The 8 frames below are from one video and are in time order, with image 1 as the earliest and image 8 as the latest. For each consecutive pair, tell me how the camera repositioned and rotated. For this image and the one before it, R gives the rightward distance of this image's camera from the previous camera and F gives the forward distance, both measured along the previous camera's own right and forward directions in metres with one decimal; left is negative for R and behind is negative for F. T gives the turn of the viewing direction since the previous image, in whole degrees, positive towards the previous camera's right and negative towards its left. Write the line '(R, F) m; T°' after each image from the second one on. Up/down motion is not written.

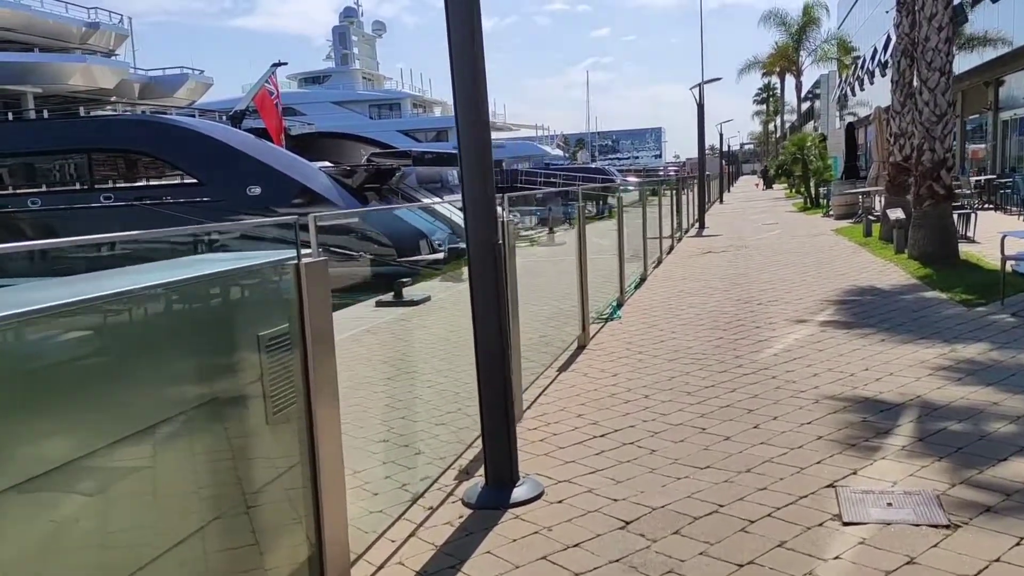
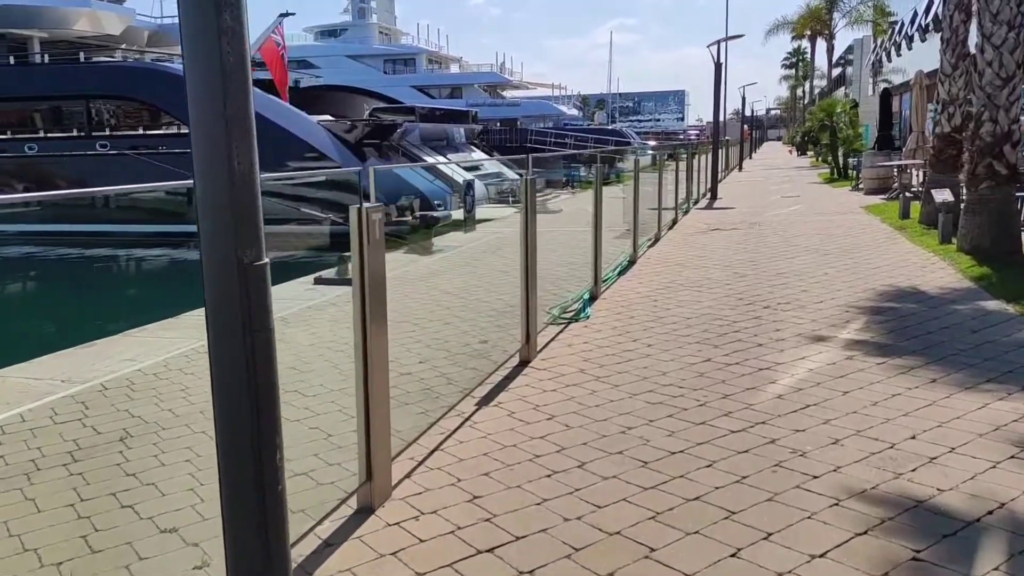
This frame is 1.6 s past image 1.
(+0.5, +1.6) m; -1°
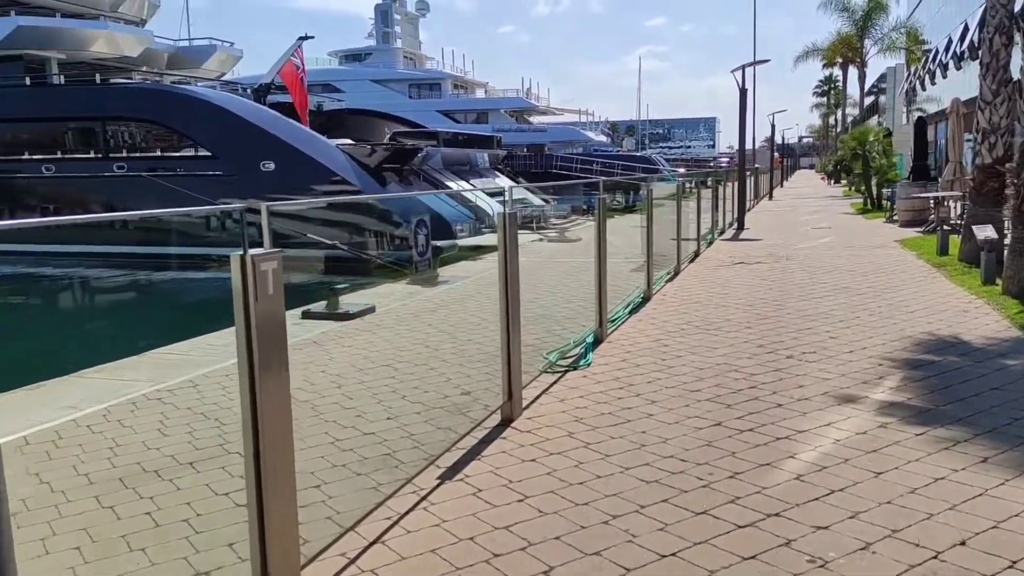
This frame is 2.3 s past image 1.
(+0.2, +0.6) m; -2°
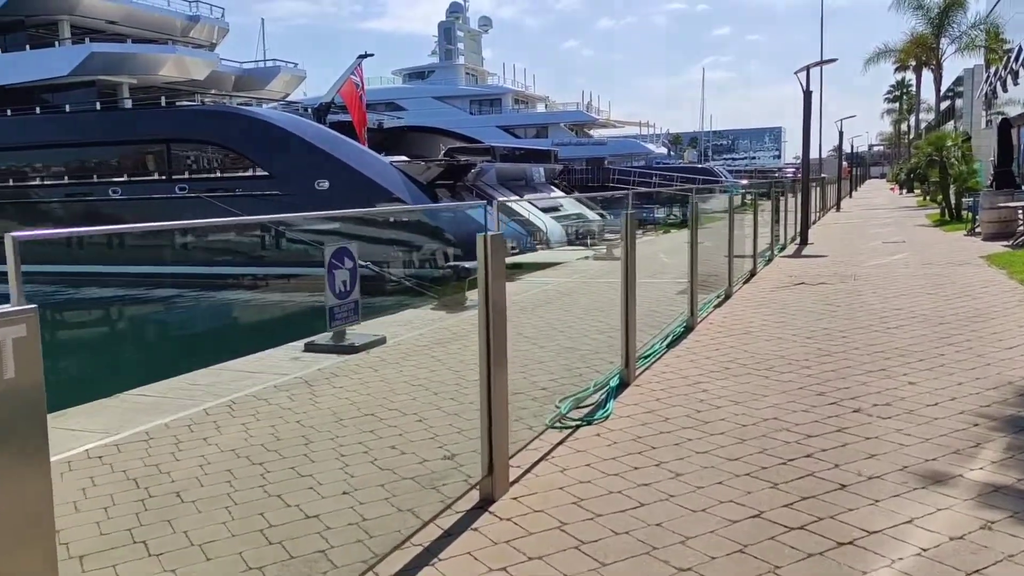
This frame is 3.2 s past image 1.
(+0.3, +0.9) m; -4°
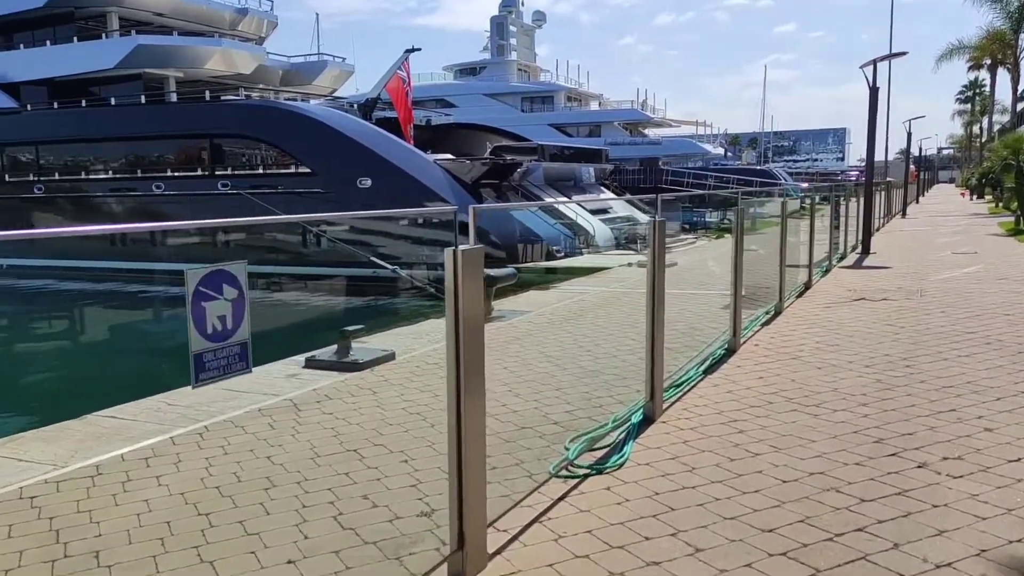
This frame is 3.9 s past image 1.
(+0.2, +0.6) m; -4°
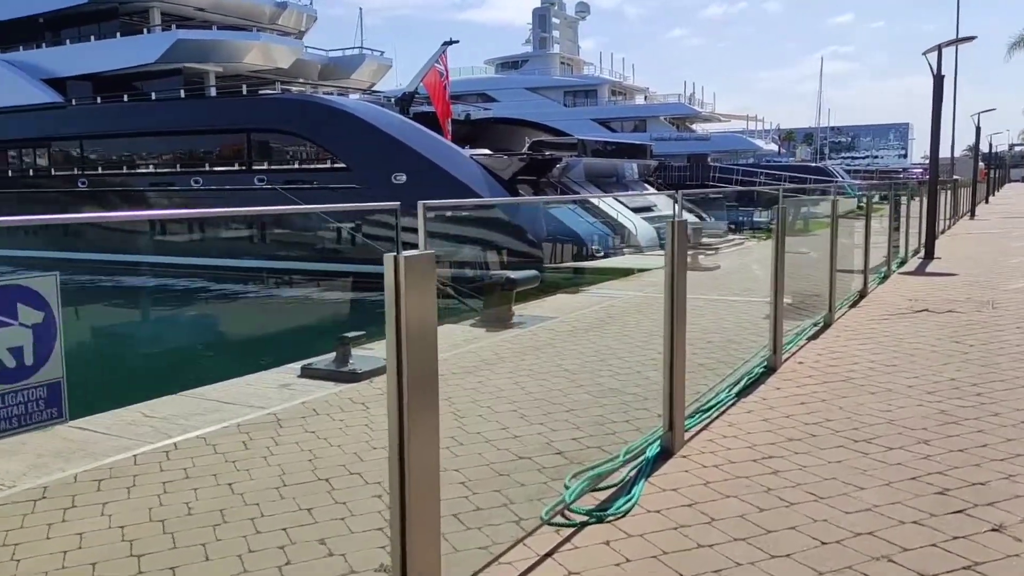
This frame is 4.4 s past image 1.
(+0.2, +0.6) m; -3°
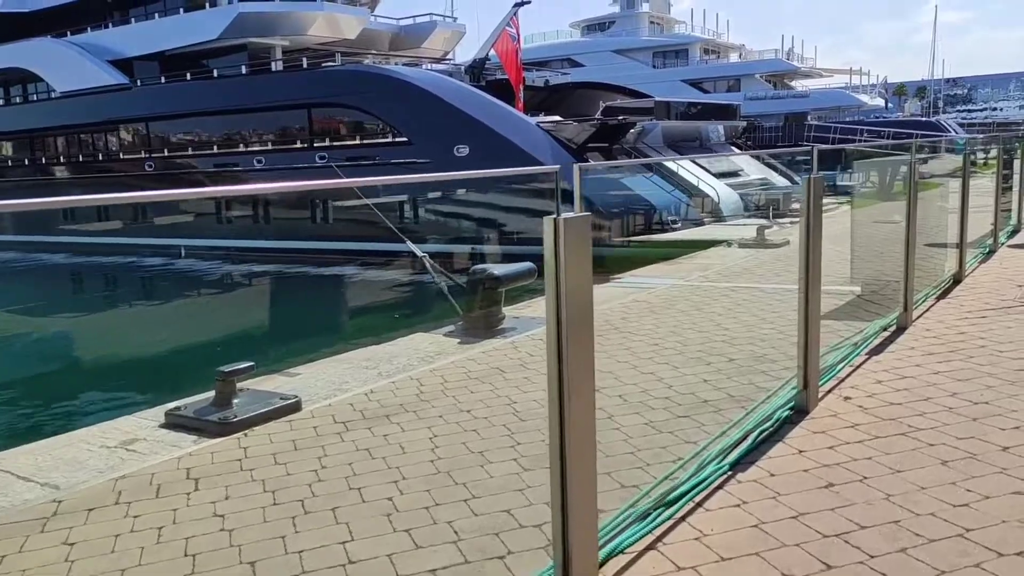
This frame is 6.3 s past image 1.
(+0.6, +1.1) m; -7°
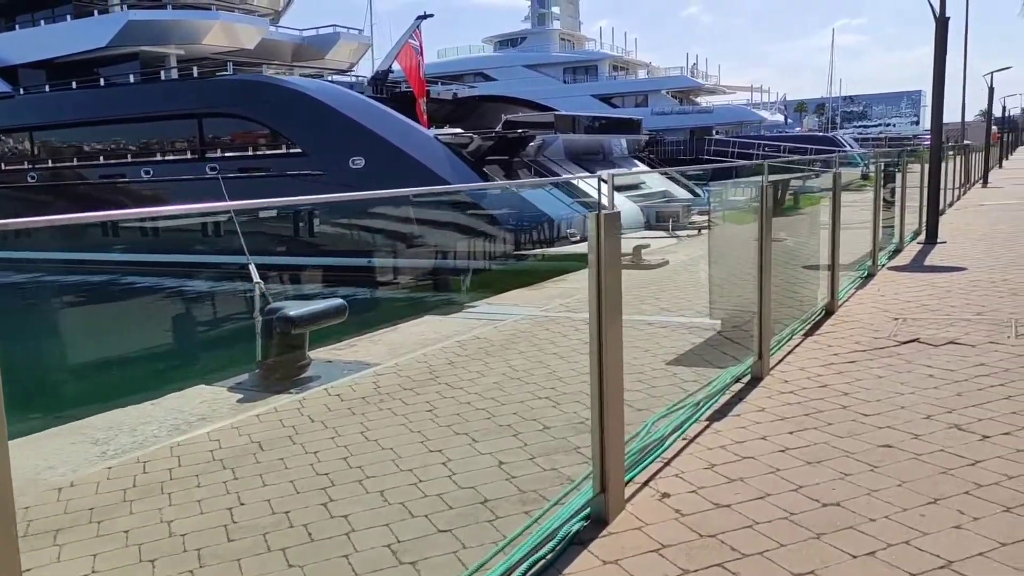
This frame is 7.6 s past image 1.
(+0.3, +0.4) m; +5°
